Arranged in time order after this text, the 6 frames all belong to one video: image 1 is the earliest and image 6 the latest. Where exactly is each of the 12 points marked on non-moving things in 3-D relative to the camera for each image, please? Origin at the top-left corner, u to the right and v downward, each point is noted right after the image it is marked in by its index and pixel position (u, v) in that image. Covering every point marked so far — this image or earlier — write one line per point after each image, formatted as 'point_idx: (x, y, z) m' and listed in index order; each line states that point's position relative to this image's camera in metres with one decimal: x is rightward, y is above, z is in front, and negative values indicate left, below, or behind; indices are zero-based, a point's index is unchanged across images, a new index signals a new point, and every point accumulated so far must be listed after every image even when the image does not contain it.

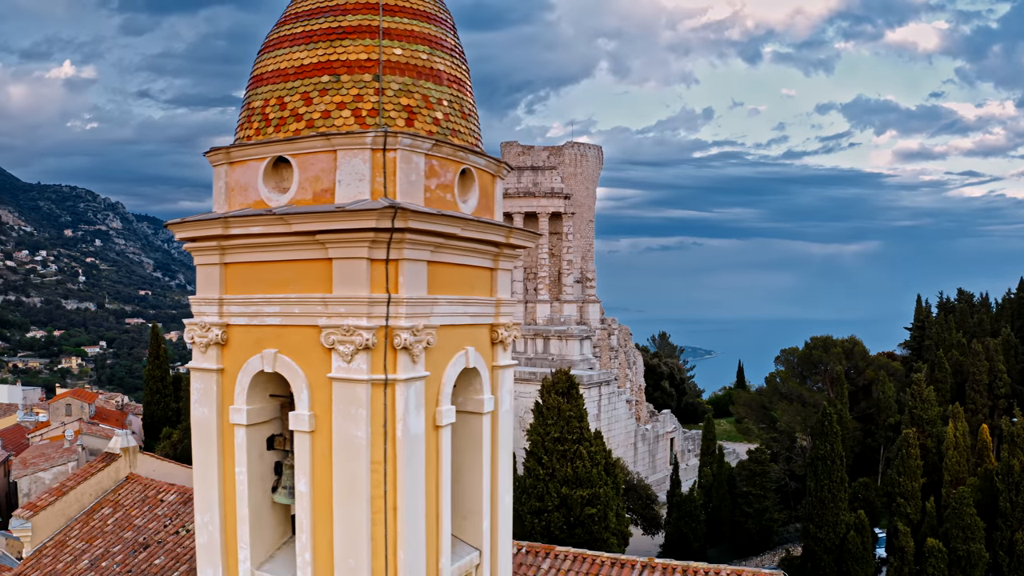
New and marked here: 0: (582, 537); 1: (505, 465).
0: (+1.2, -4.3, +12.7) m
1: (0.0, -1.2, +5.1) m
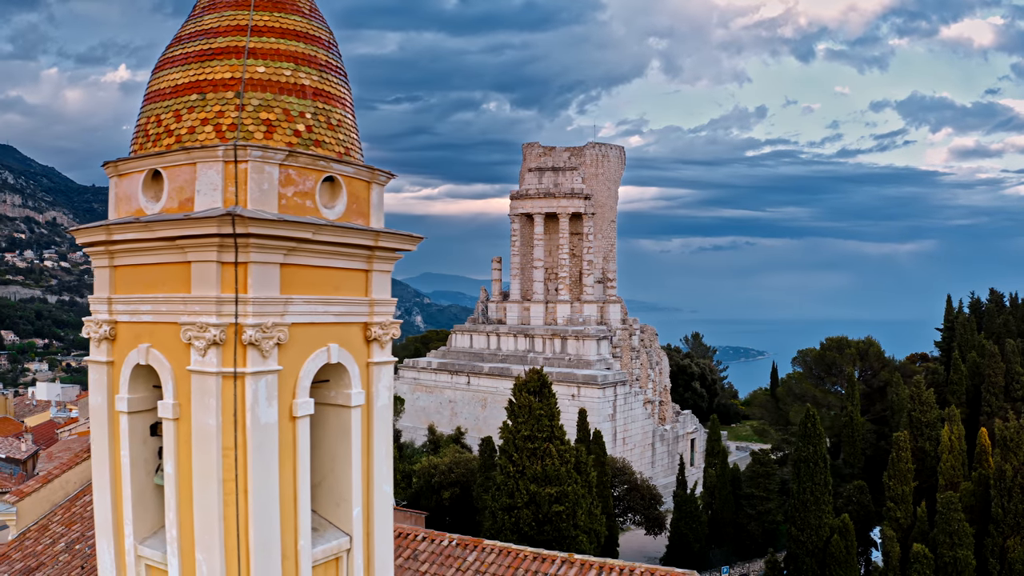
0: (+0.7, -4.3, +13.0) m
1: (-0.9, -1.2, +5.4) m
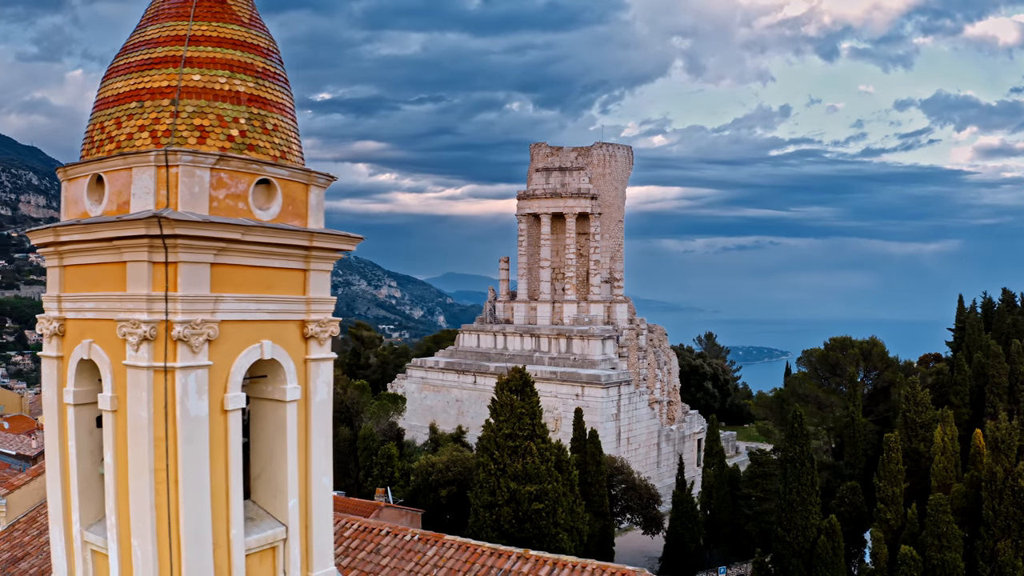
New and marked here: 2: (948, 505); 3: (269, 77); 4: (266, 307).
0: (+0.3, -4.3, +13.2) m
1: (-1.4, -1.2, +5.6) m
2: (+10.2, -5.1, +17.7) m
3: (-1.8, +1.5, +5.5) m
4: (-1.7, -0.1, +5.2) m
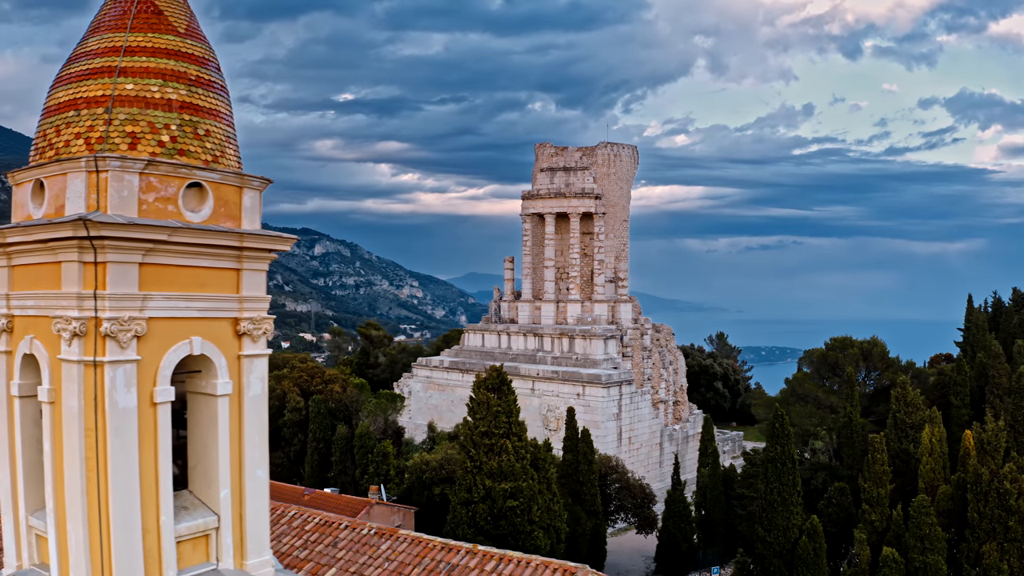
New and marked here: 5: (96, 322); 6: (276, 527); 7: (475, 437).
0: (-0.1, -4.3, +13.4) m
1: (-2.0, -1.2, +5.9) m
2: (+9.8, -5.1, +17.7) m
3: (-2.3, +1.5, +5.7) m
4: (-2.3, -0.1, +5.4) m
5: (-2.7, -0.2, +5.0) m
6: (-2.8, -2.9, +9.1) m
7: (-0.7, -2.8, +14.0) m
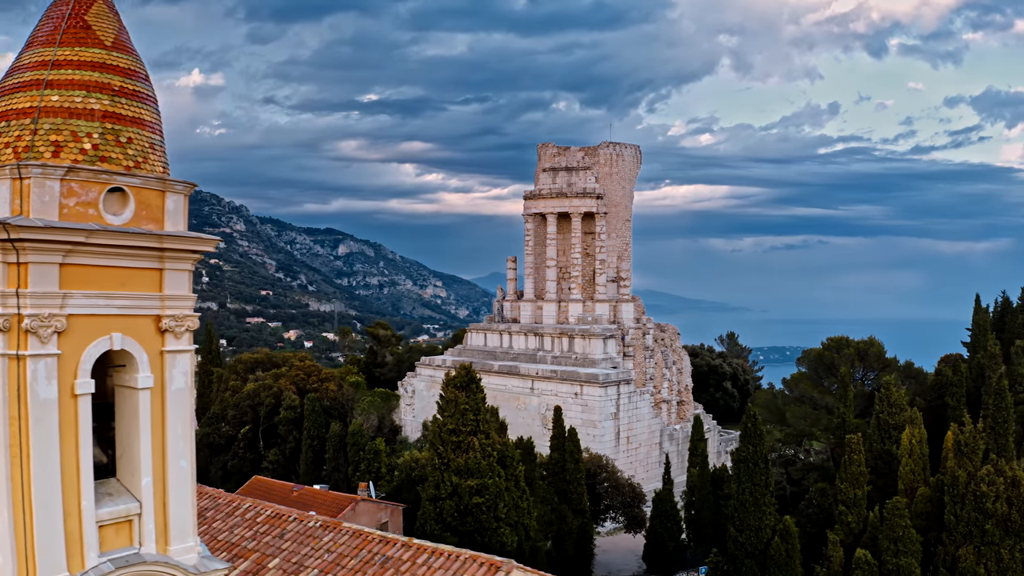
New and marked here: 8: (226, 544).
0: (-0.7, -4.3, +13.7) m
1: (-2.7, -1.2, +6.2) m
2: (+9.3, -5.1, +17.9) m
3: (-3.1, +1.5, +6.1) m
4: (-3.0, -0.1, +5.8) m
5: (-3.5, -0.2, +5.3) m
6: (-3.5, -2.9, +9.4) m
7: (-1.3, -2.8, +14.3) m
8: (-3.3, -3.0, +8.8) m
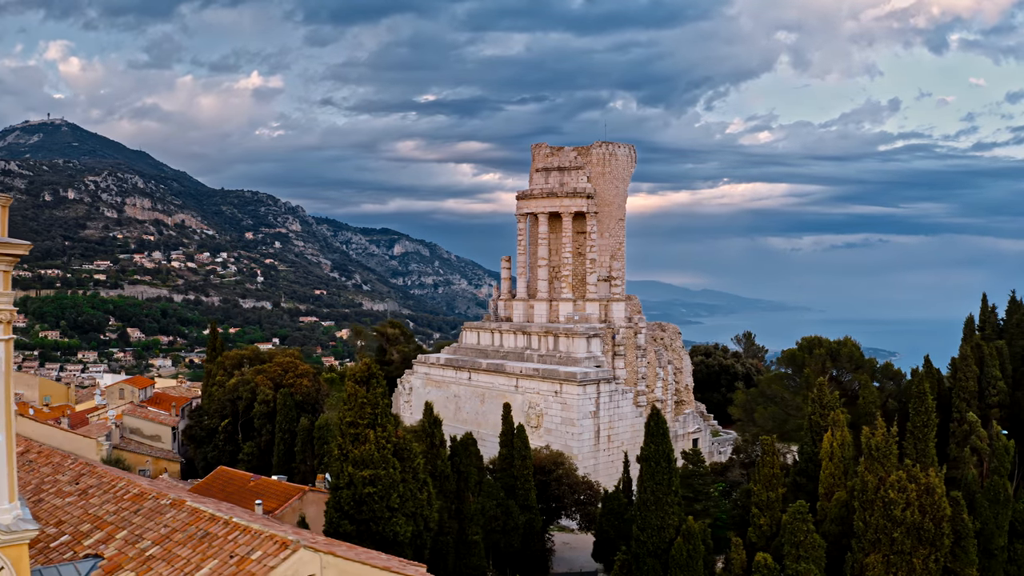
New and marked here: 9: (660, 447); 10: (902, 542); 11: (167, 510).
0: (-2.8, -4.3, +14.7) m
1: (-4.9, -1.2, +7.2) m
2: (+7.4, -5.1, +18.6) m
3: (-5.3, +1.5, +7.1) m
4: (-5.2, -0.1, +6.8) m
5: (-5.7, -0.2, +6.4) m
6: (-5.6, -2.9, +10.5) m
7: (-3.3, -2.8, +15.3) m
8: (-5.5, -3.0, +9.9) m
9: (+3.8, -3.6, +18.2) m
10: (+8.5, -5.4, +17.2) m
11: (-4.3, -2.8, +9.8) m
